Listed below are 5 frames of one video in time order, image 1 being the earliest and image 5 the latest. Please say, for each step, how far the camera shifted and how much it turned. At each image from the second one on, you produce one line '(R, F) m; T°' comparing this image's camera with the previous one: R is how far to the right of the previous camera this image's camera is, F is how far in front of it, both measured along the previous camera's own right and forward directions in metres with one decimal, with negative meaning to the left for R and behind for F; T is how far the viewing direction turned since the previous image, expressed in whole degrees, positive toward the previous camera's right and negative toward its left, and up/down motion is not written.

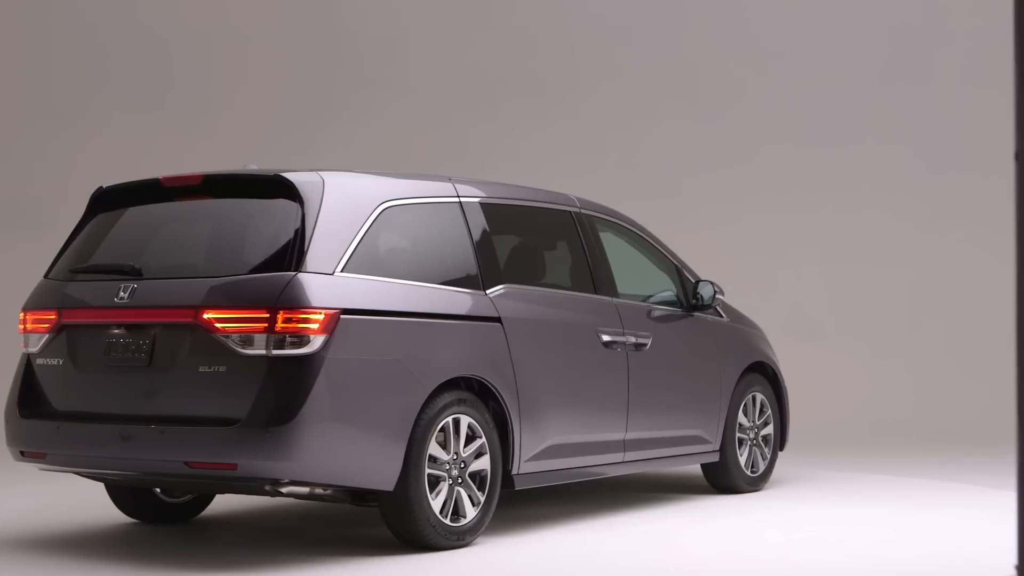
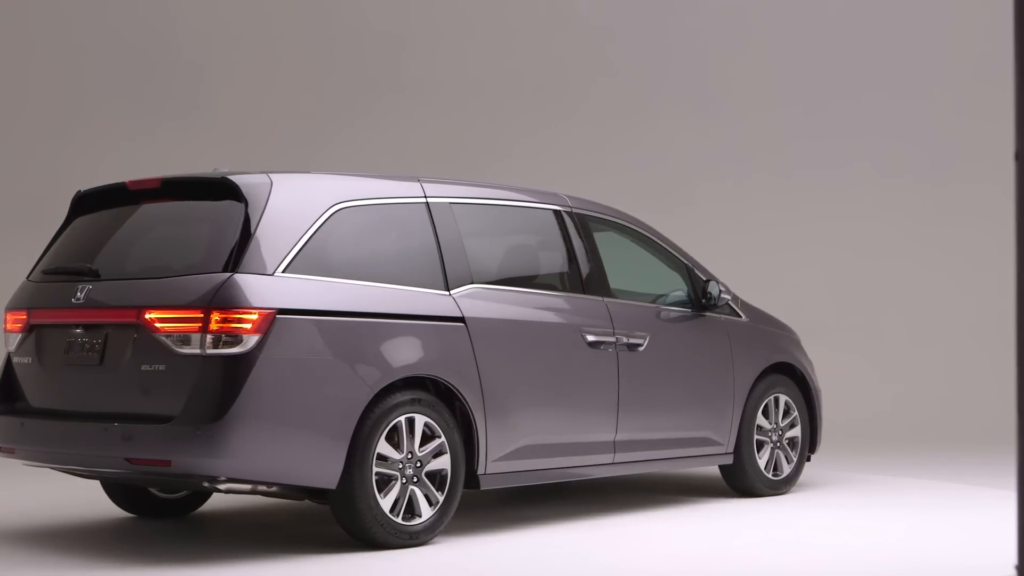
(+0.8, +0.1) m; -7°
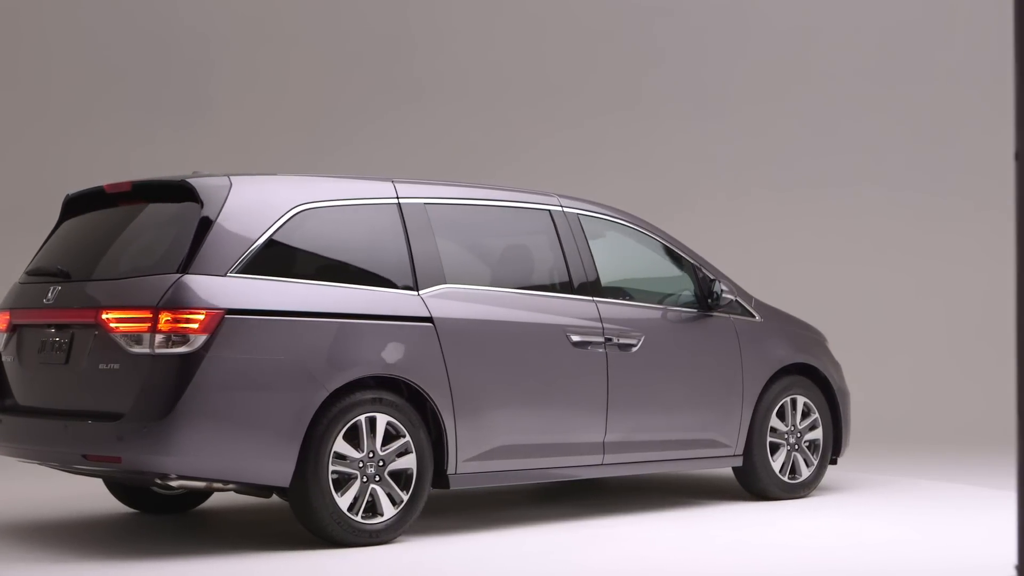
(+0.7, +0.1) m; -6°
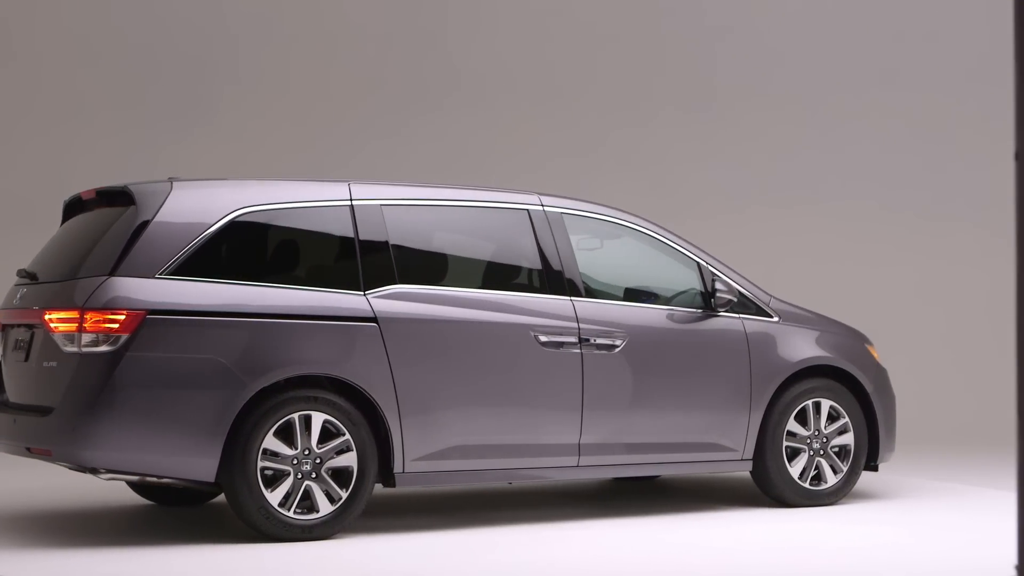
(+1.2, +0.2) m; -10°
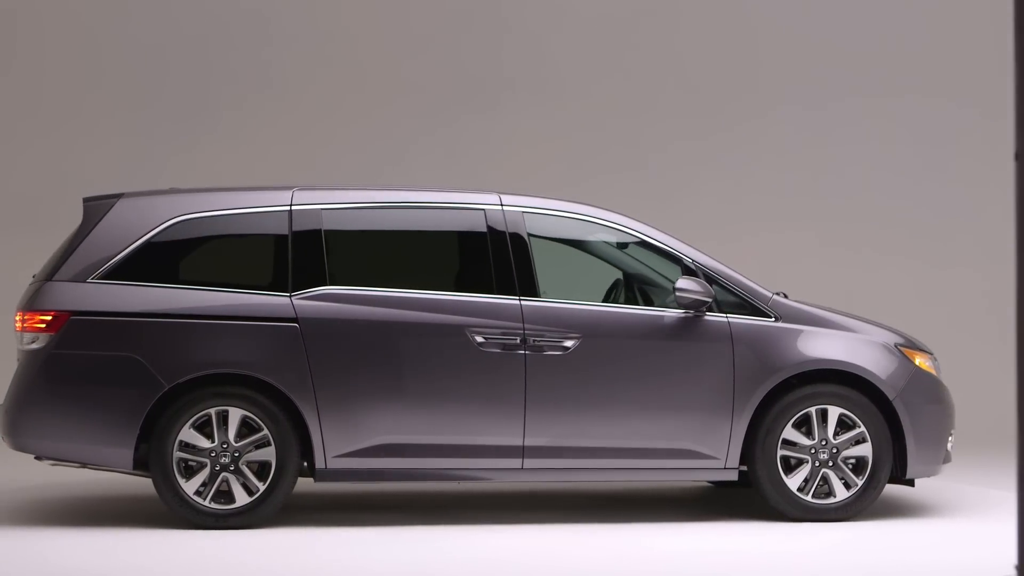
(+1.9, +0.3) m; -16°
